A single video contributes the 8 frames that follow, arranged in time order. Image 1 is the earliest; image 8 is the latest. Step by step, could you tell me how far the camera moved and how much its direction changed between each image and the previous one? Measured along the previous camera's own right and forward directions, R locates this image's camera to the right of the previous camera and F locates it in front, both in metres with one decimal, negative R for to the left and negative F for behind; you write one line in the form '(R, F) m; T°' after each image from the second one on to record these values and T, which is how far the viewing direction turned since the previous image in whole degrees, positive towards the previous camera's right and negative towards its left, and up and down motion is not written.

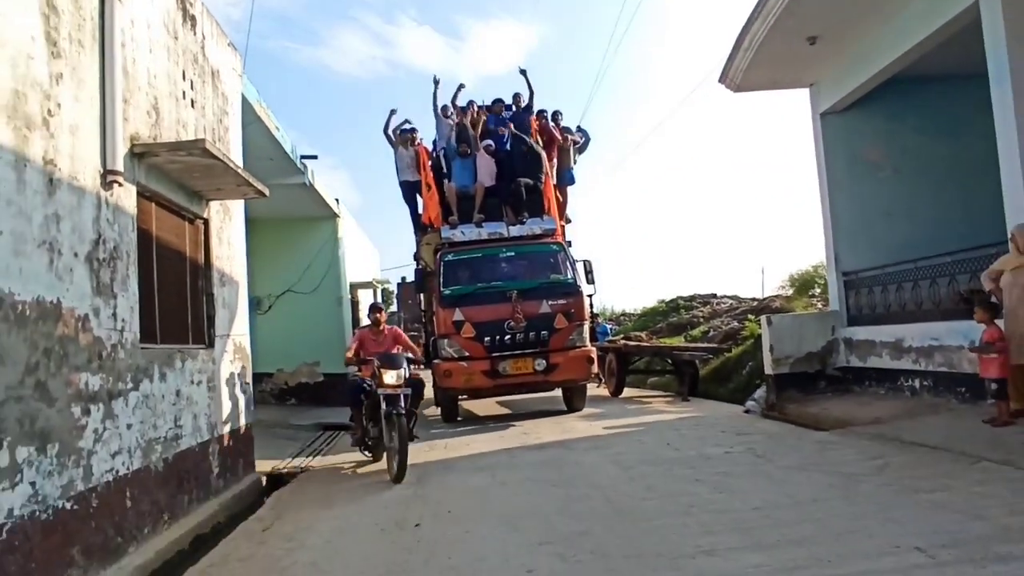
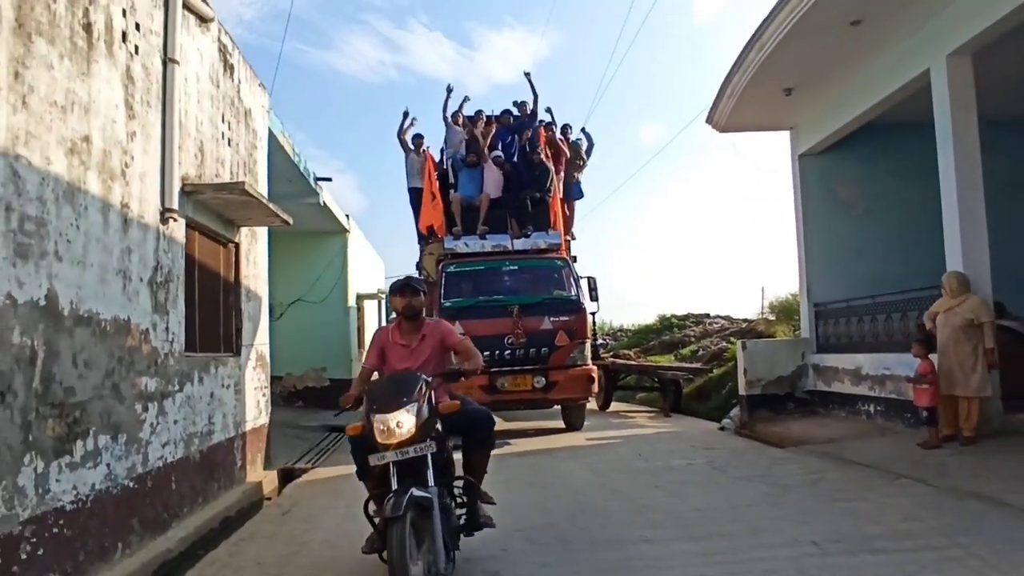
(+0.1, -0.9) m; 0°
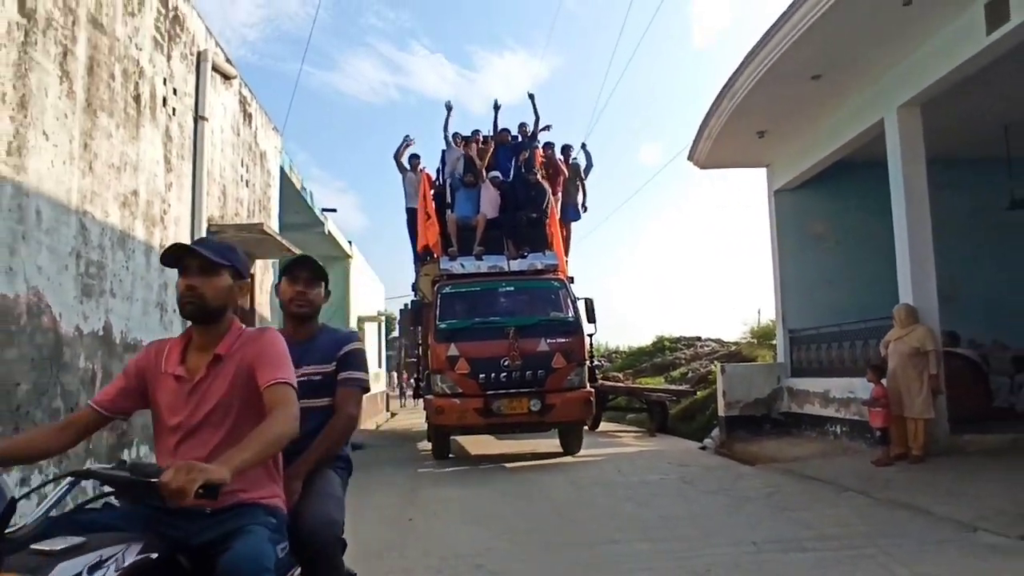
(+0.1, -0.7) m; 0°
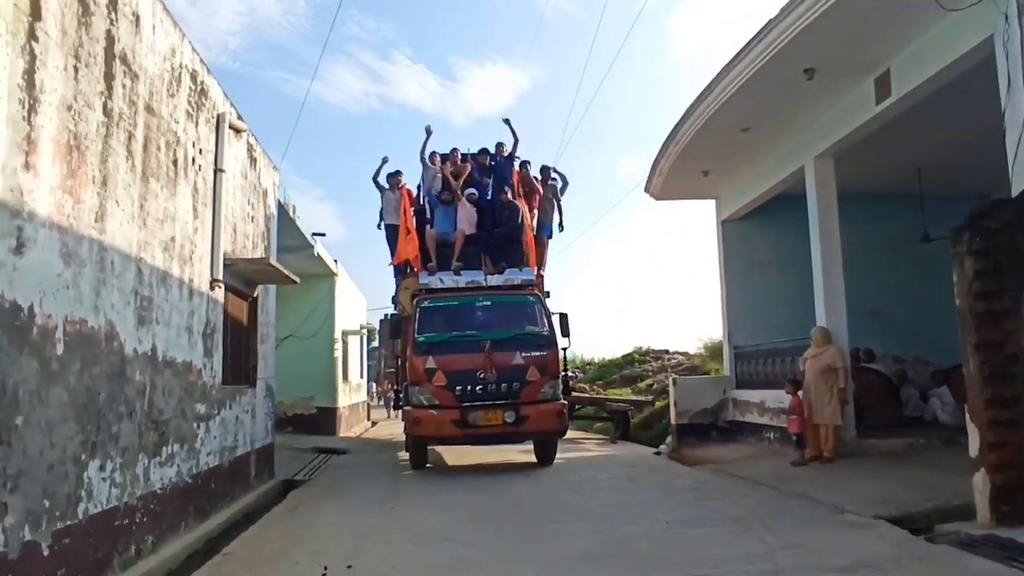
(+0.1, -1.3) m; +1°
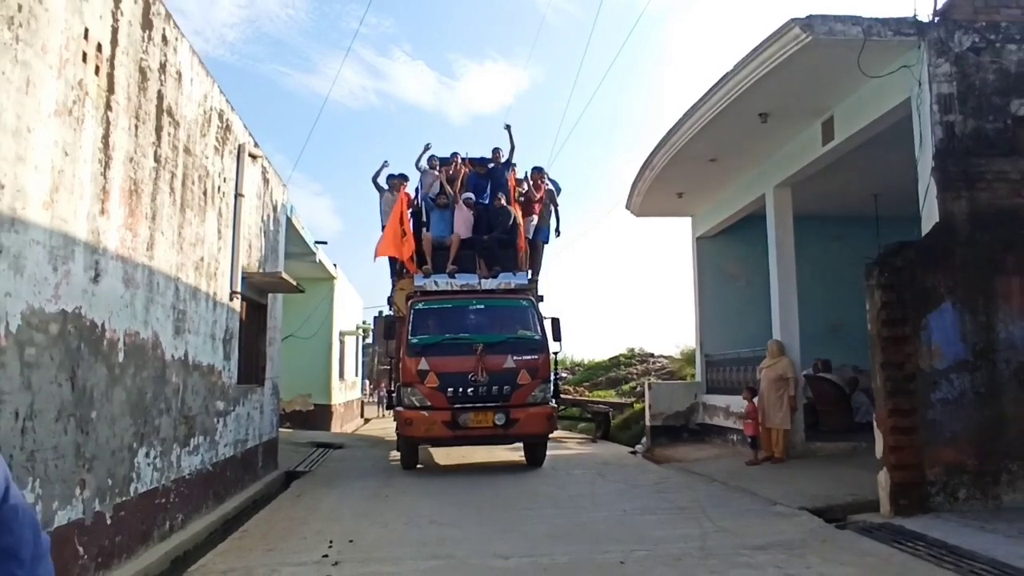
(+0.1, -1.0) m; 0°
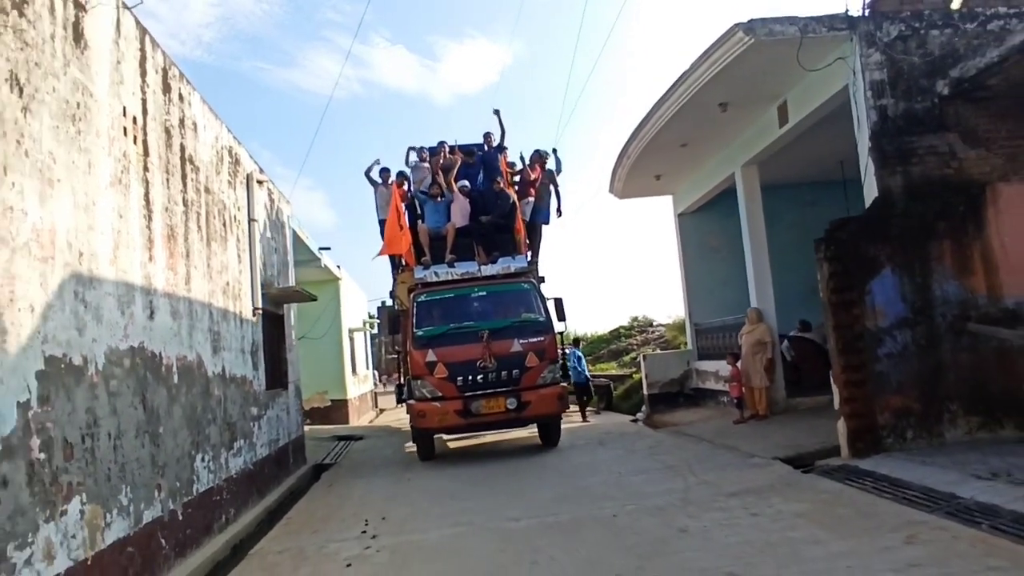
(+0.1, -0.9) m; 0°
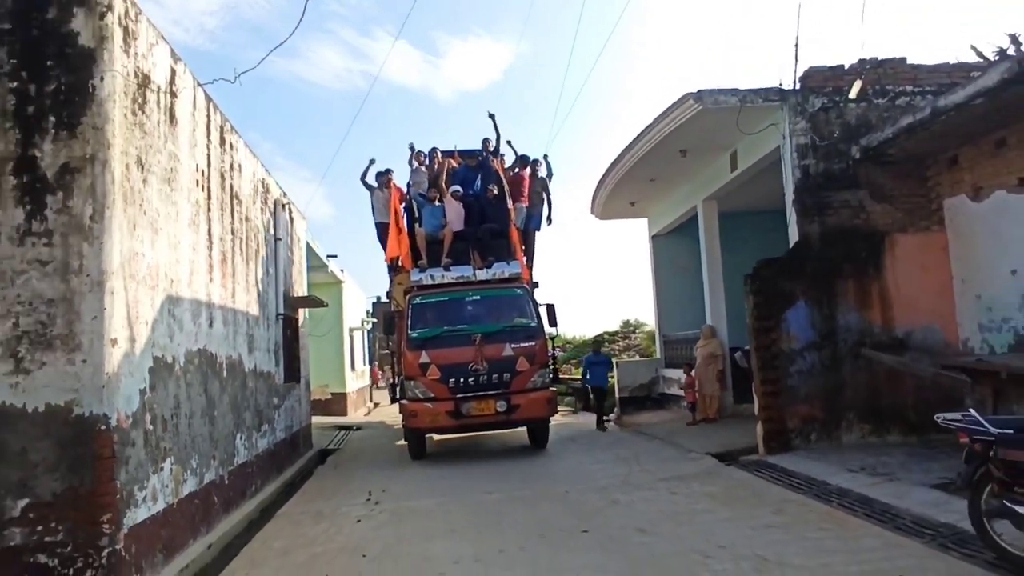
(+0.1, -1.7) m; 0°
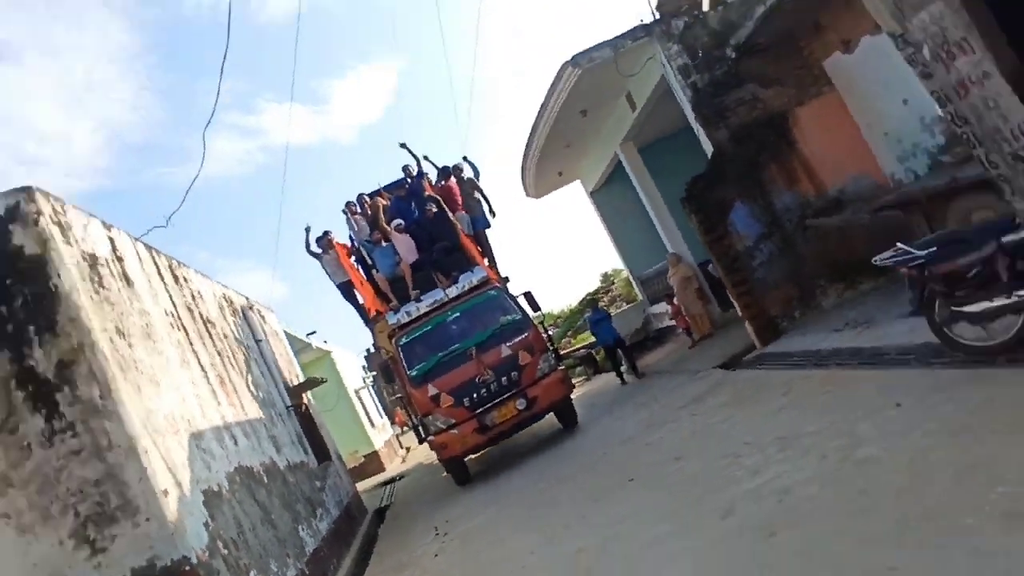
(+0.1, -0.5) m; +2°
